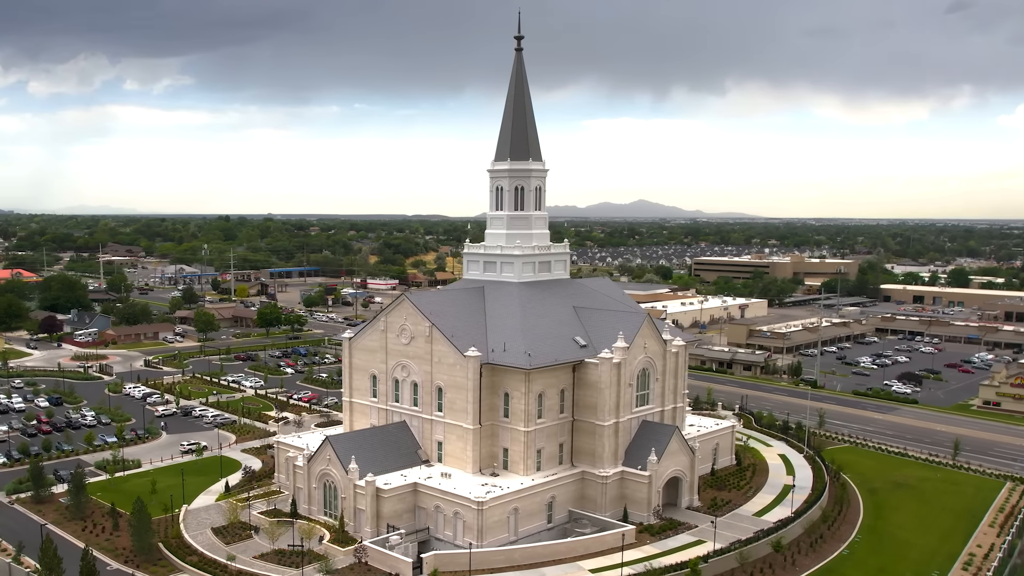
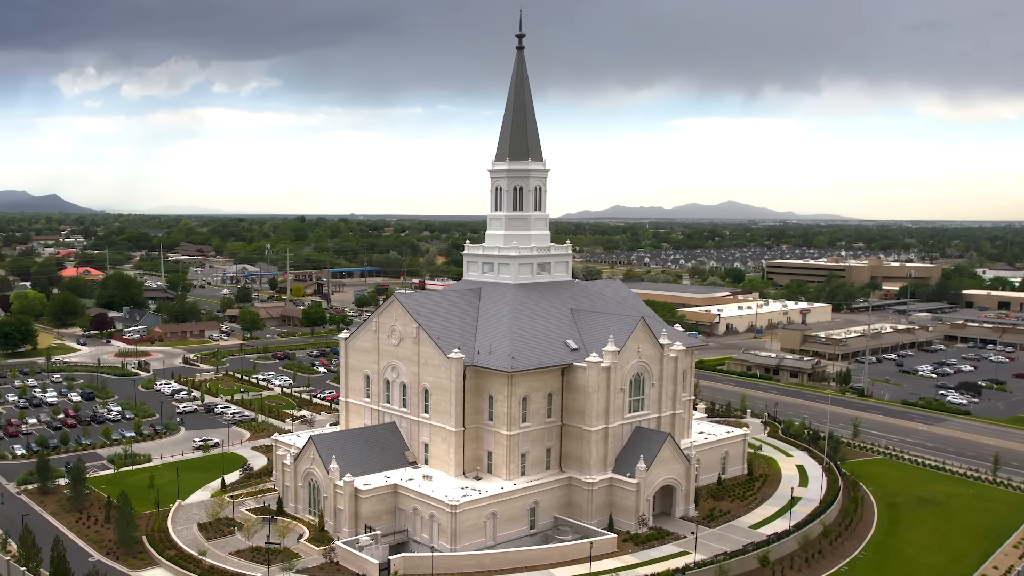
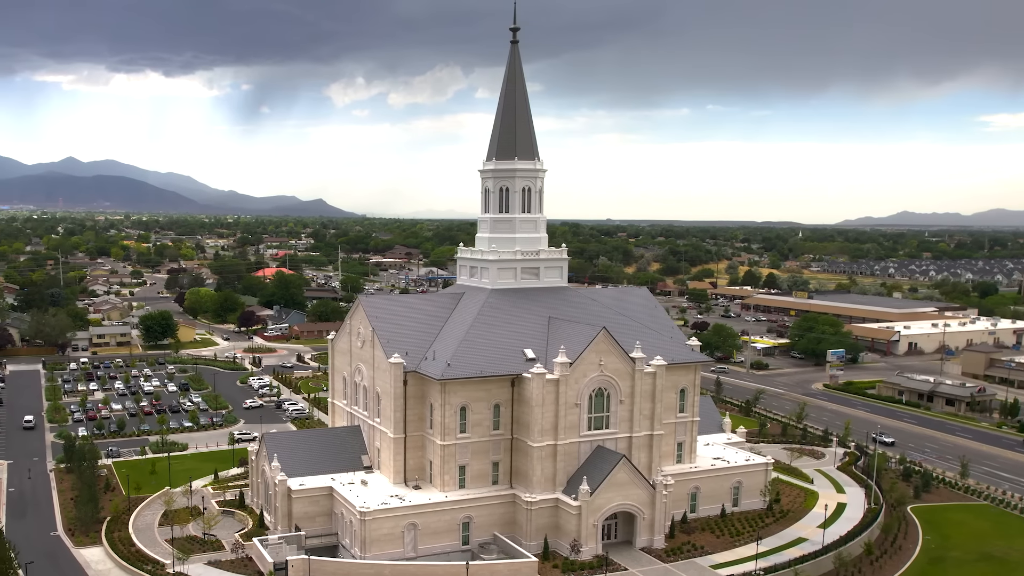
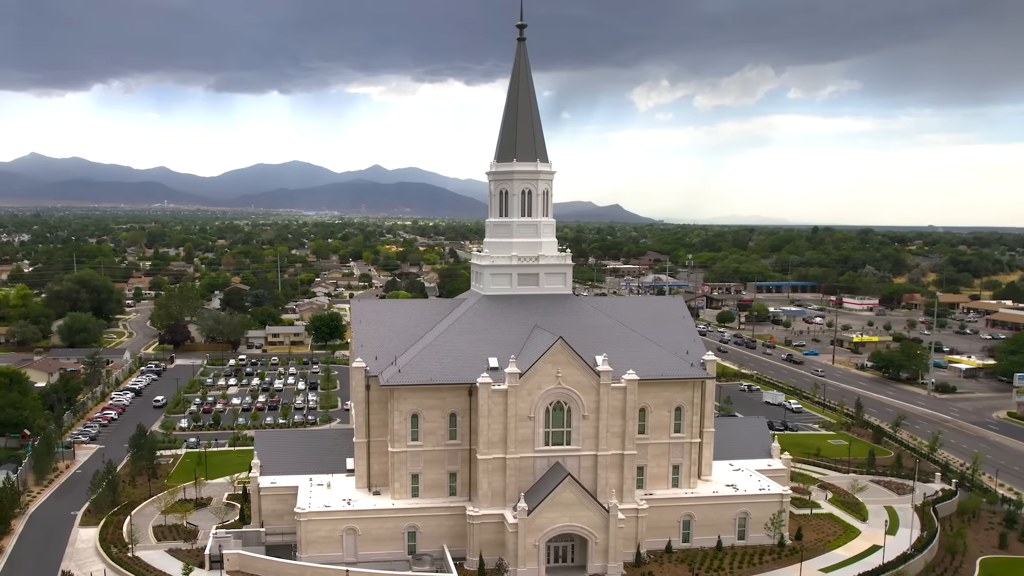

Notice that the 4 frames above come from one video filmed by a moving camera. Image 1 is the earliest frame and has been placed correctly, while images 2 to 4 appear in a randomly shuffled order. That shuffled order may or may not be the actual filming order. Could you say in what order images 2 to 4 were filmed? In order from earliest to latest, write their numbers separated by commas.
2, 3, 4
